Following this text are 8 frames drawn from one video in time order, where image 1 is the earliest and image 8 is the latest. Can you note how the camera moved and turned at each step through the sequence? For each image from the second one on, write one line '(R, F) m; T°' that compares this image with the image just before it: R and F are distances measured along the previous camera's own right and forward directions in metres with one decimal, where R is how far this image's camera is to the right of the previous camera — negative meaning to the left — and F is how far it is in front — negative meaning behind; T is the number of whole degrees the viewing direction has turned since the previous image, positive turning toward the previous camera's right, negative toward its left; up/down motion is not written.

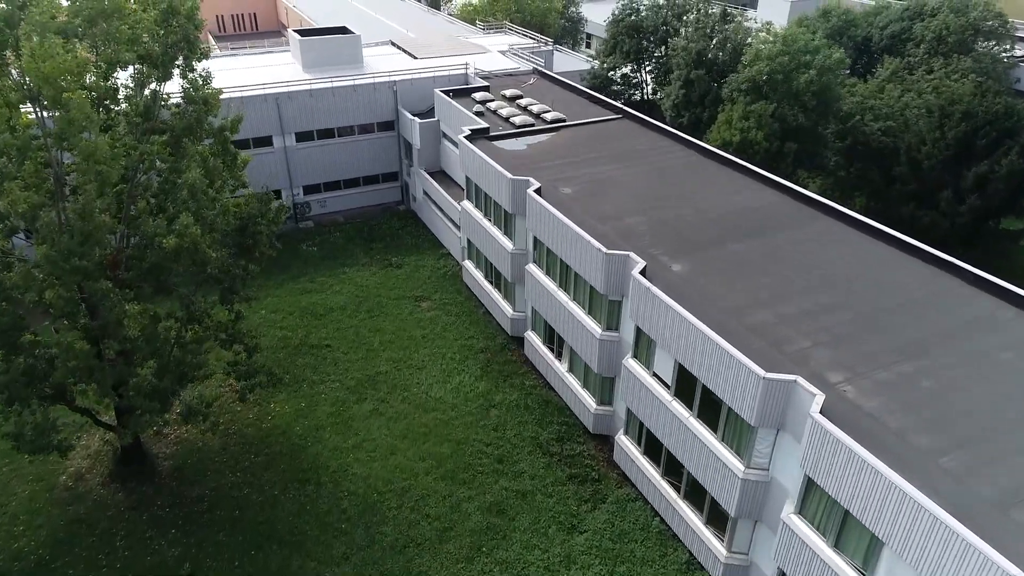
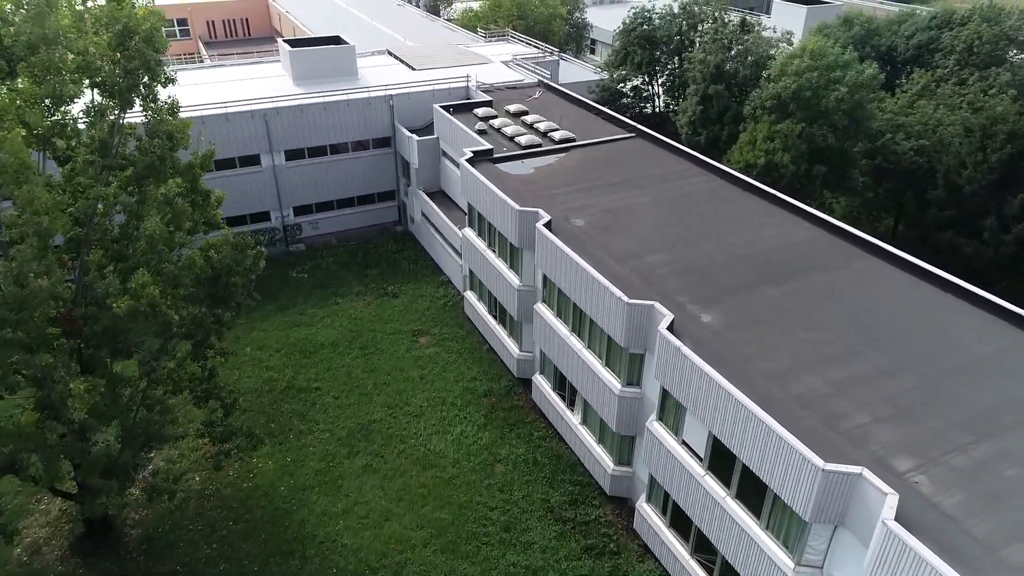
(-0.3, +2.7) m; 0°
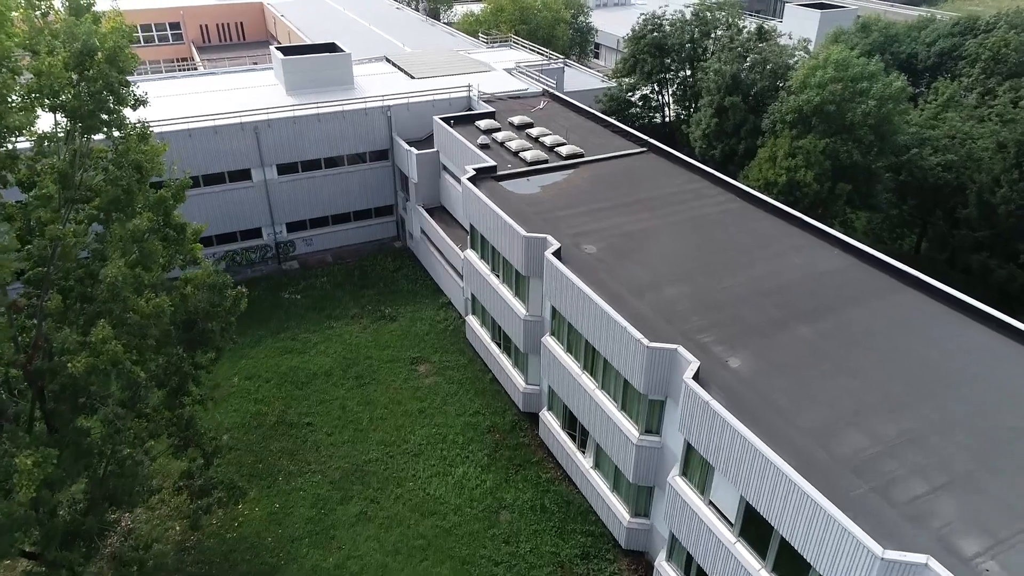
(-0.2, +2.0) m; 0°
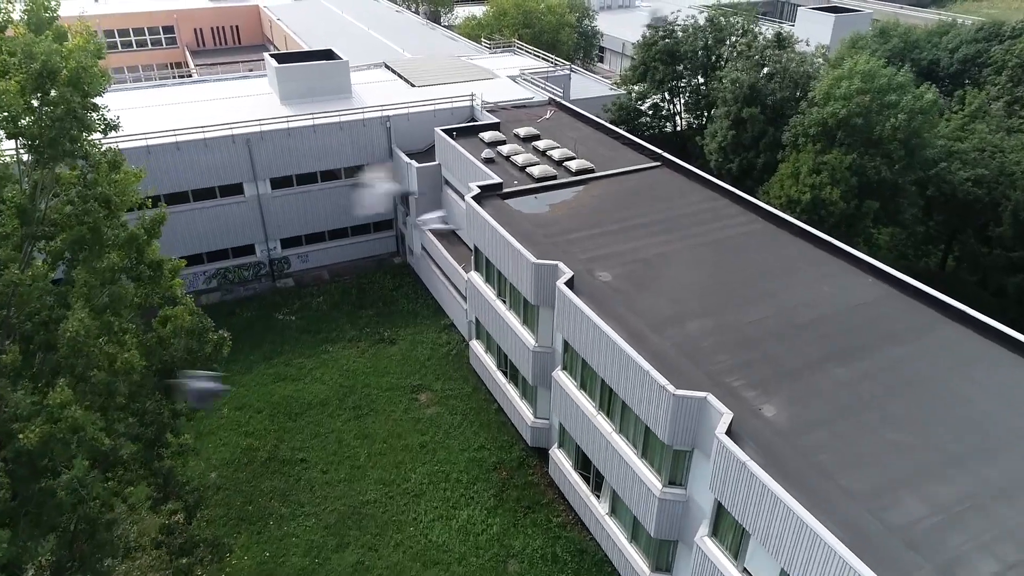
(-0.3, +1.8) m; 0°
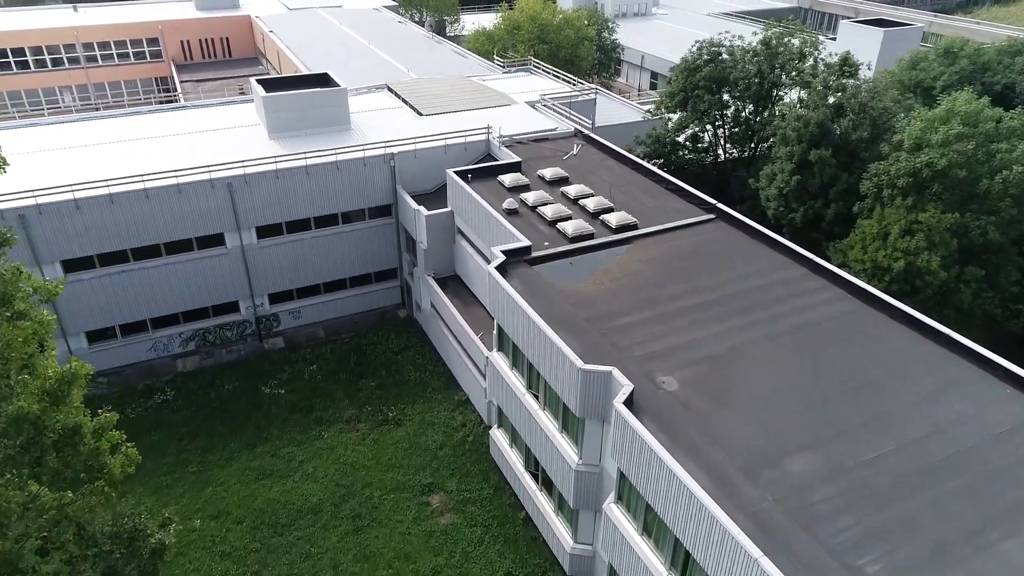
(-0.9, +4.8) m; 0°
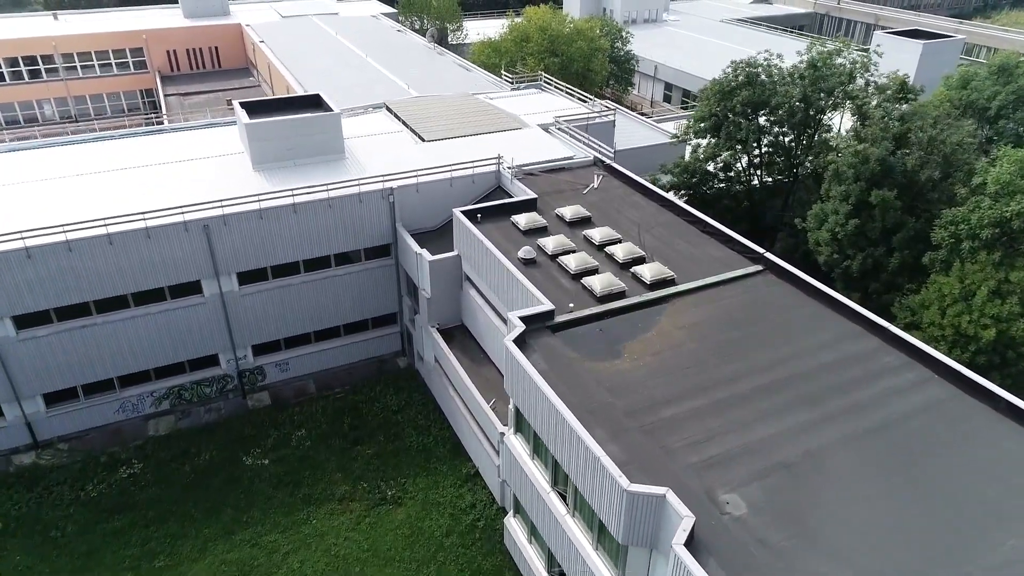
(-0.5, +3.6) m; 0°
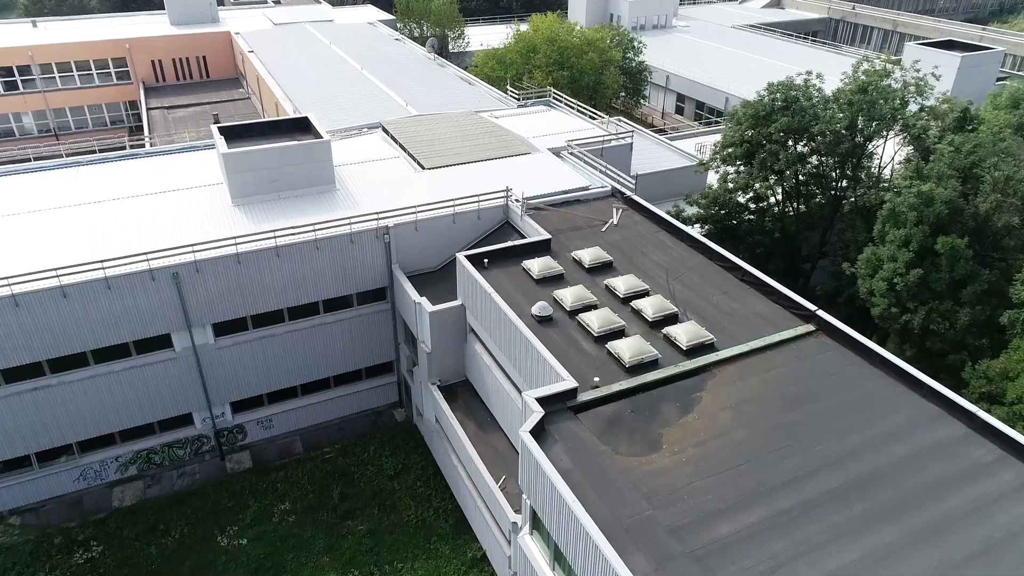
(-0.4, +3.1) m; 0°
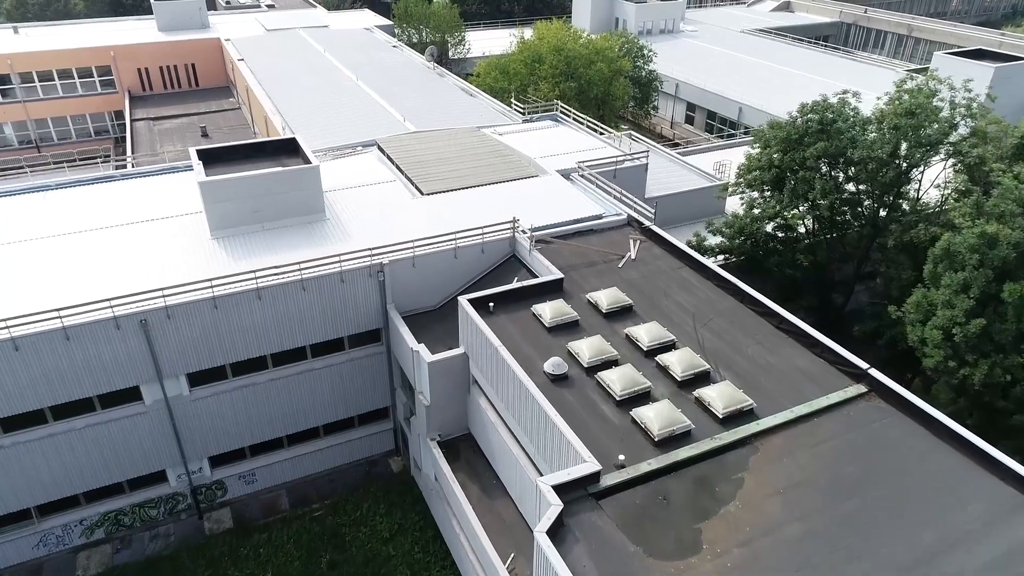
(-0.2, +2.5) m; 0°
